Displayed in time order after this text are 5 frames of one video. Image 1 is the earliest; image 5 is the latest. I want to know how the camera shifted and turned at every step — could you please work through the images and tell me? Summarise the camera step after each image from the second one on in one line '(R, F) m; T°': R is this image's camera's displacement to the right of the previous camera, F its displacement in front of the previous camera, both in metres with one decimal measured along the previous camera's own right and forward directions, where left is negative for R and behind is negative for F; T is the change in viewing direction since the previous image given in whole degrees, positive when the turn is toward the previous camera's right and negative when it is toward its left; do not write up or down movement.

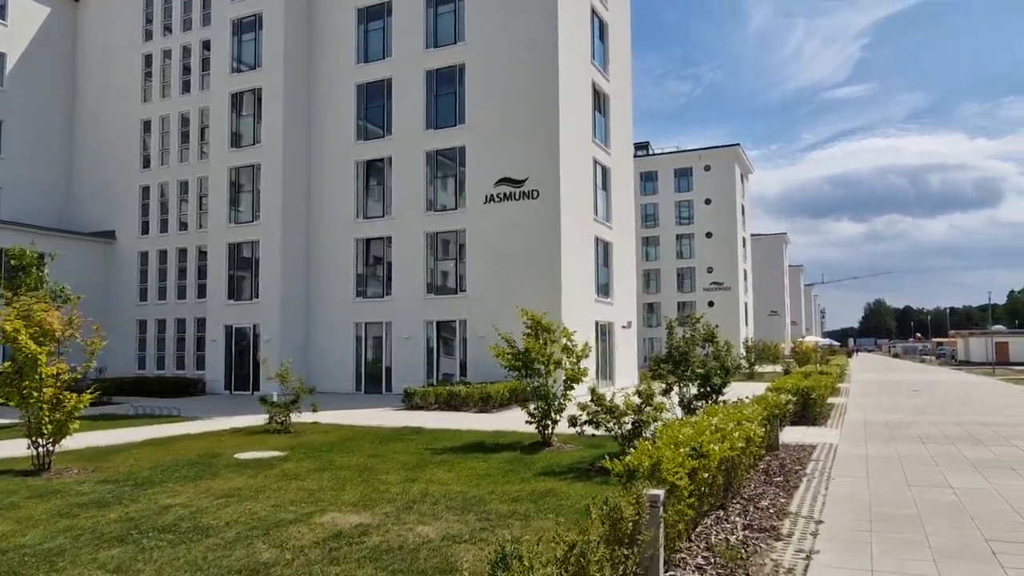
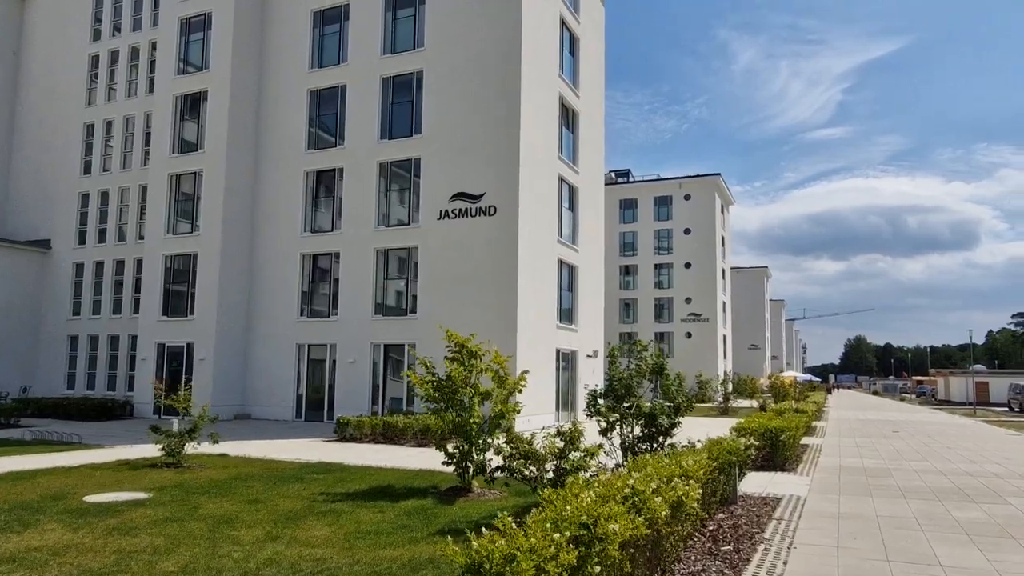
(+0.9, +1.6) m; +1°
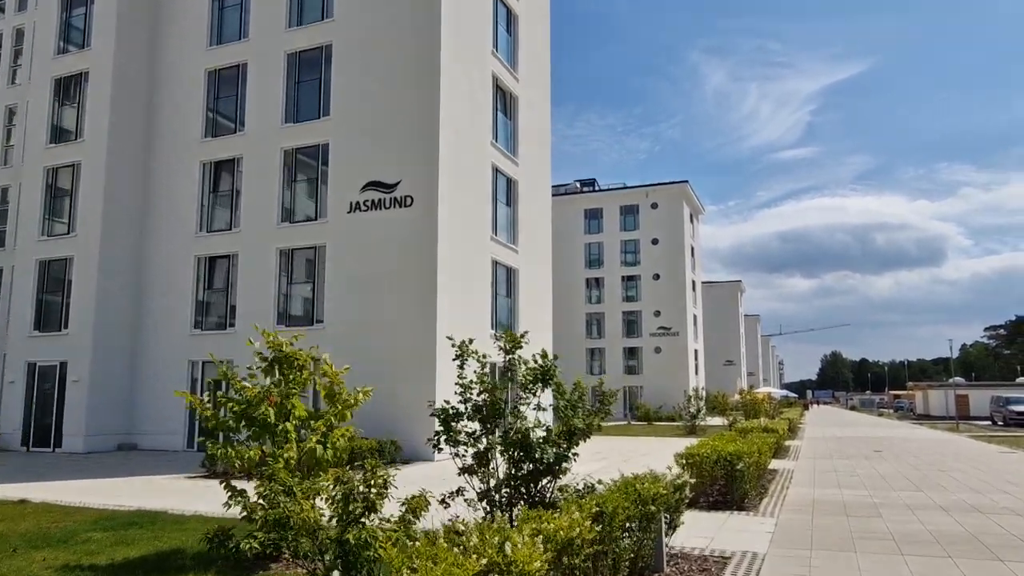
(+1.4, +2.9) m; +2°
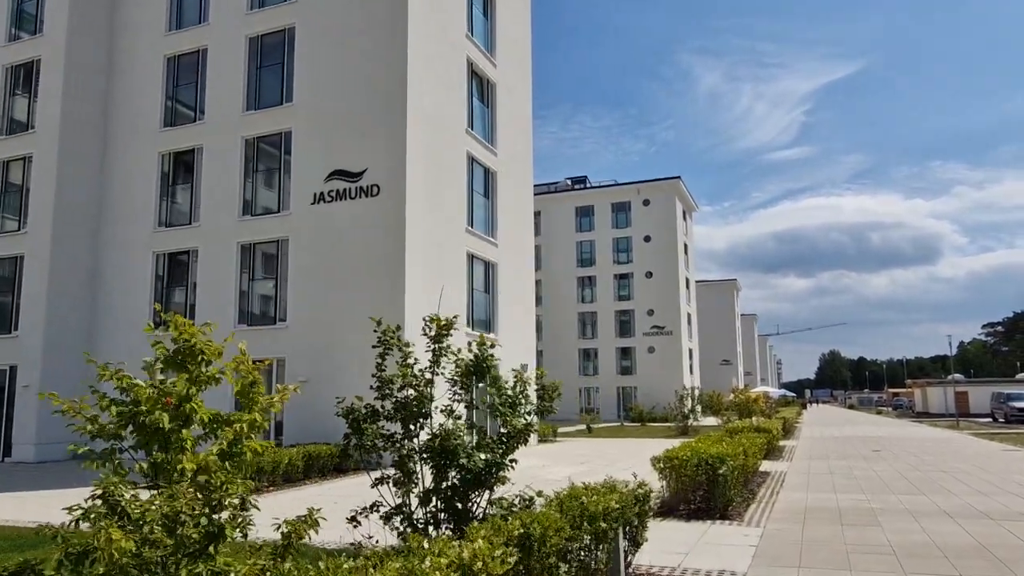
(+0.5, +1.0) m; 0°
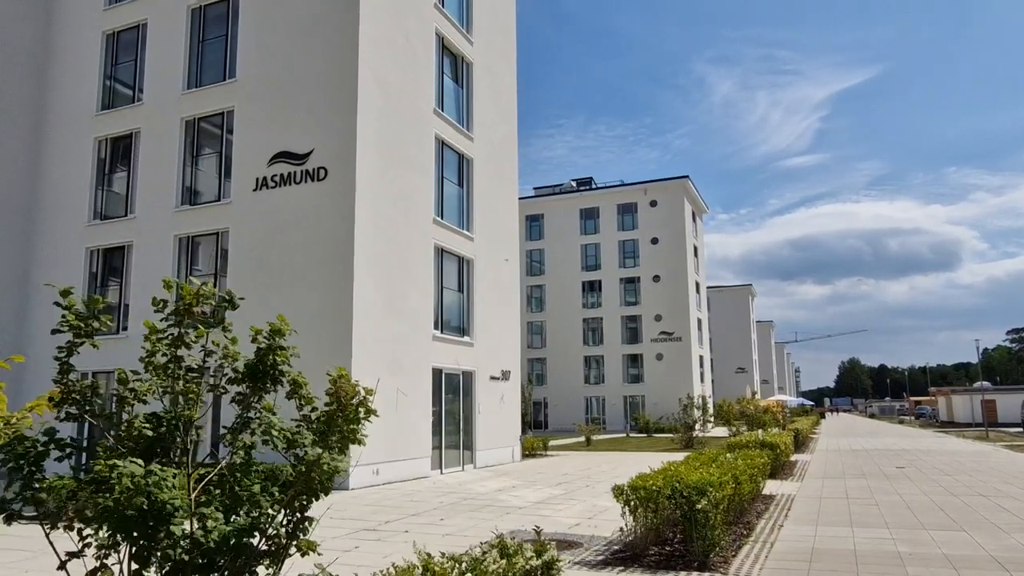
(+1.0, +2.1) m; -1°
